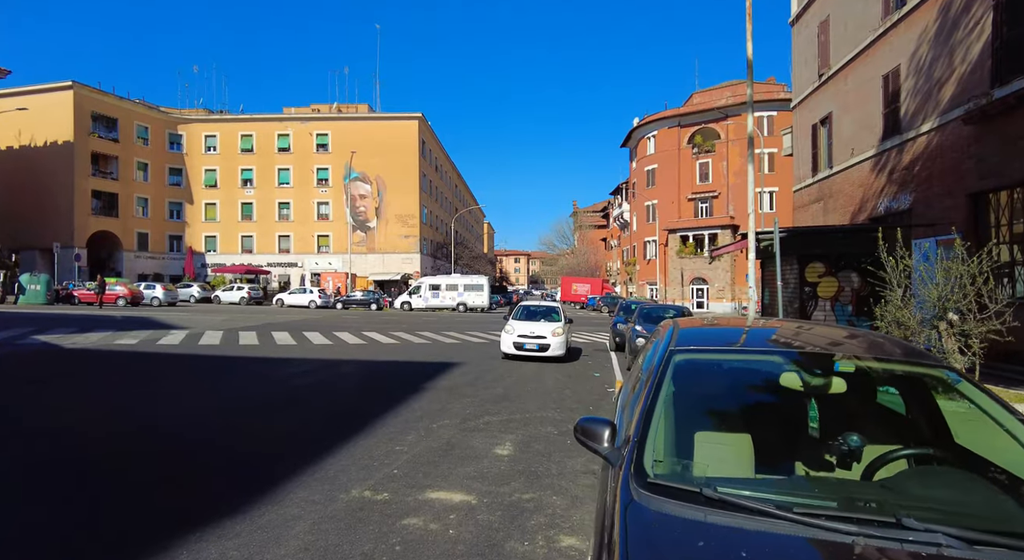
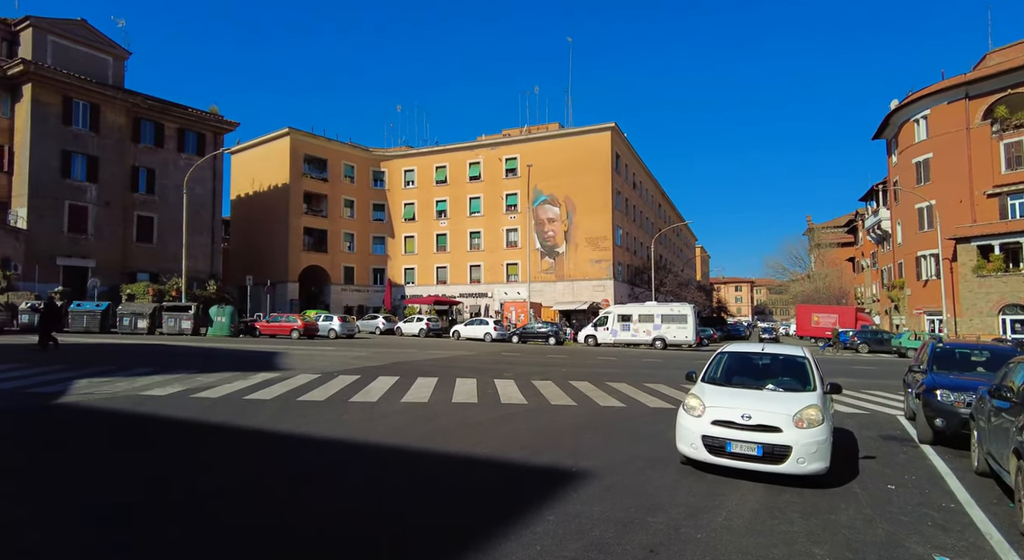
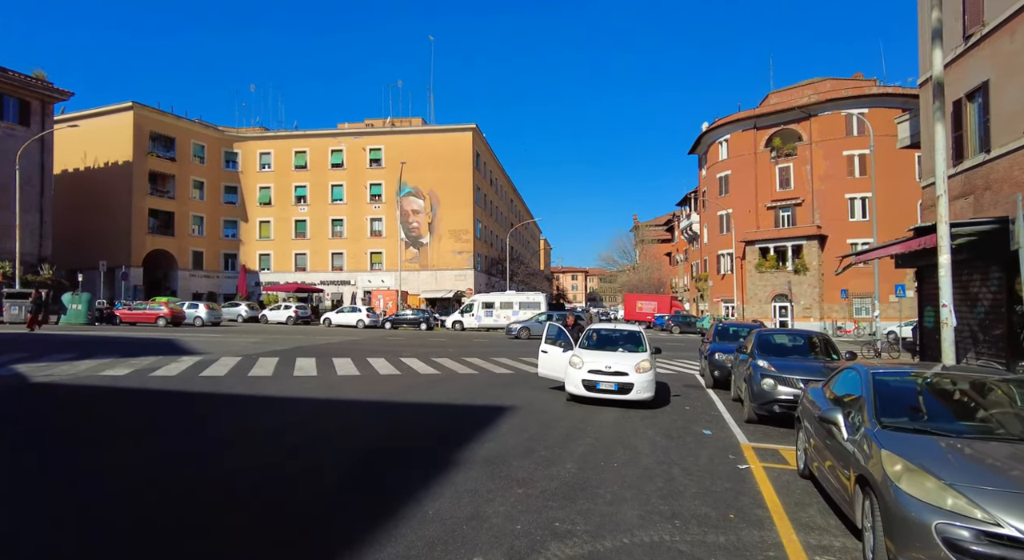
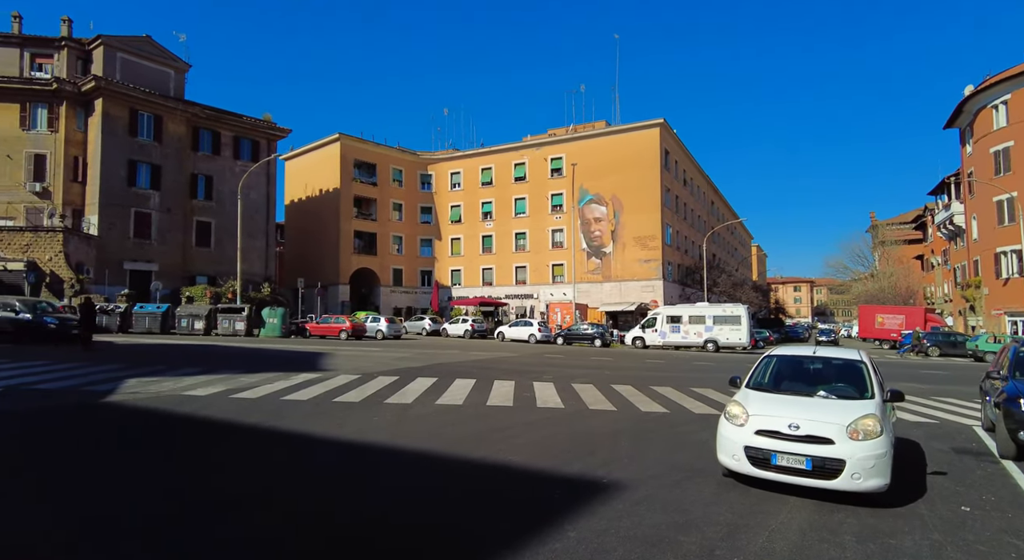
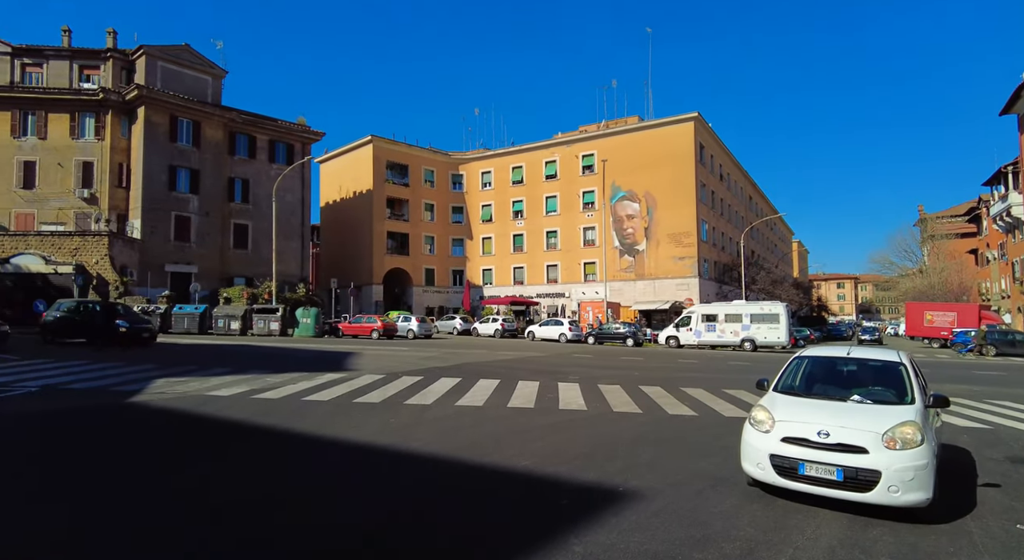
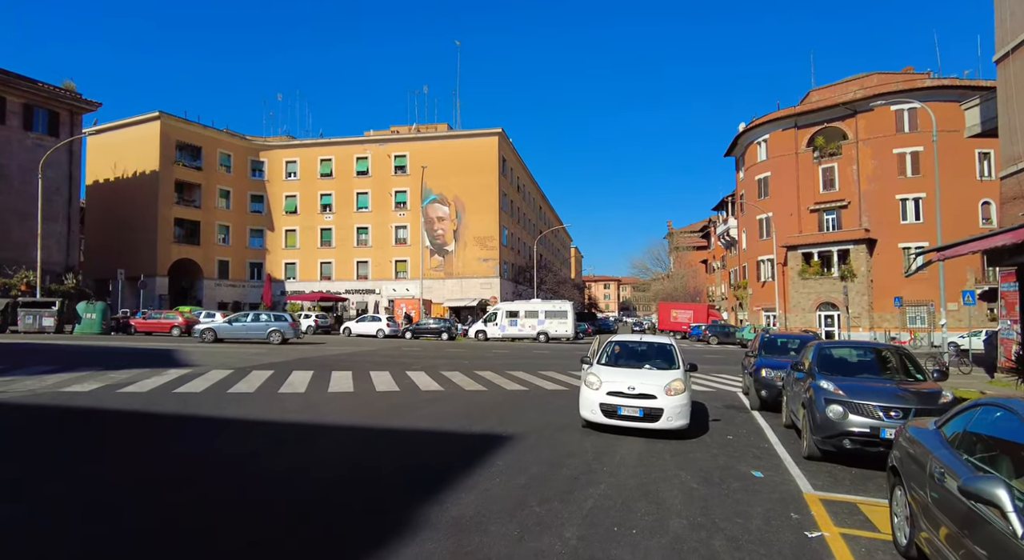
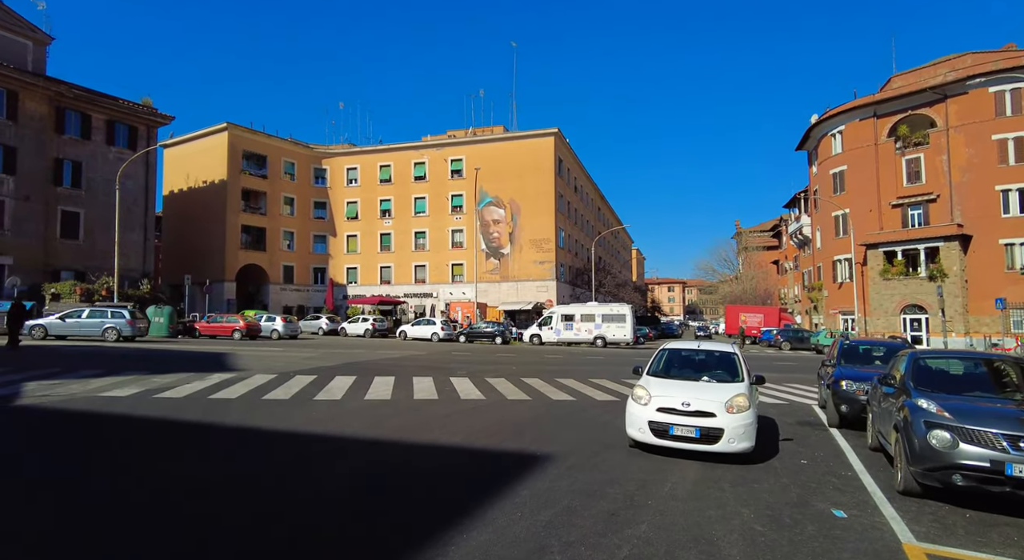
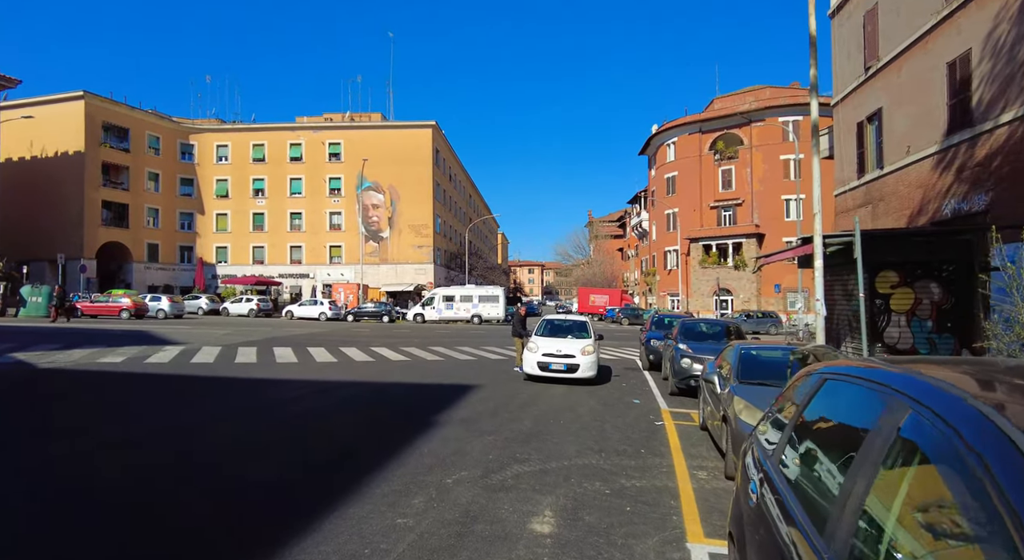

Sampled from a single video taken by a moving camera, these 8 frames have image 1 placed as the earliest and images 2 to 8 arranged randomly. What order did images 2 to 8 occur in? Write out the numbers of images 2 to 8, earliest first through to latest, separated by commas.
8, 3, 6, 7, 2, 4, 5
